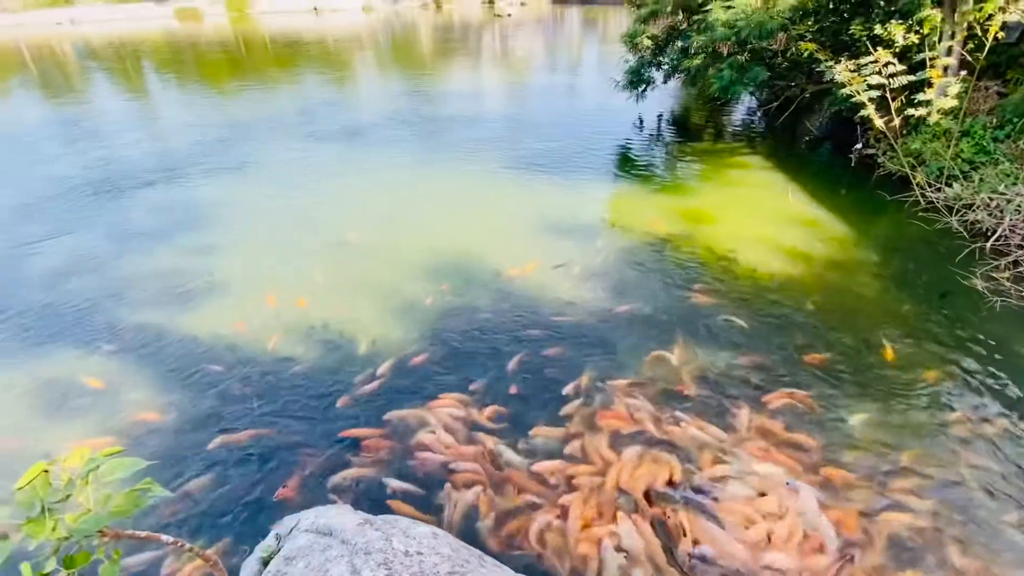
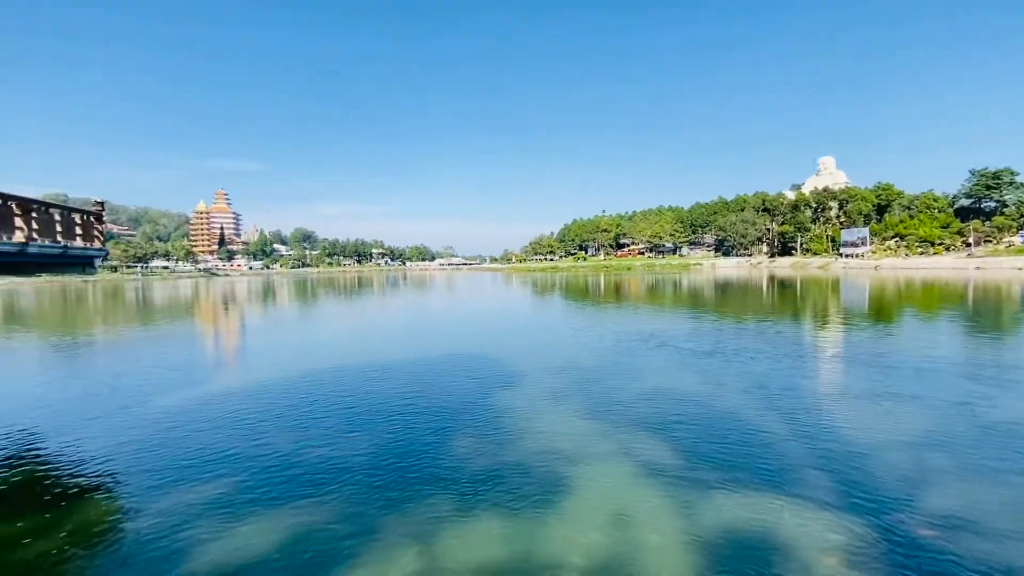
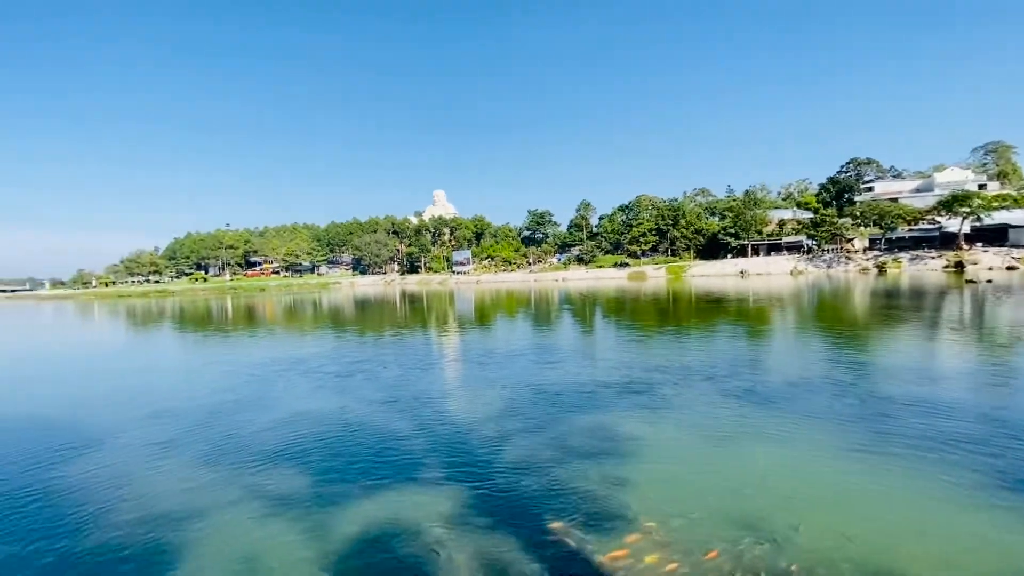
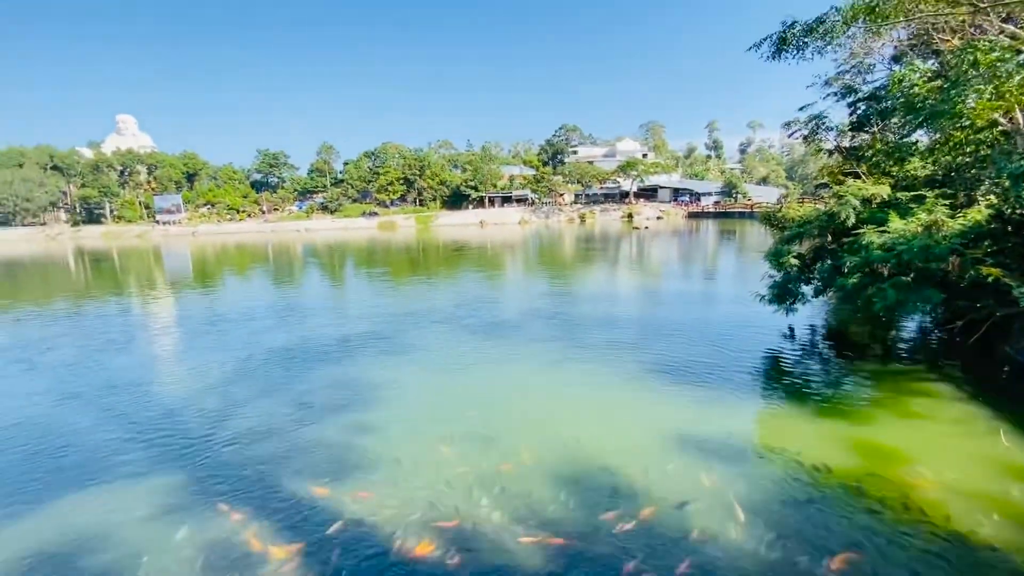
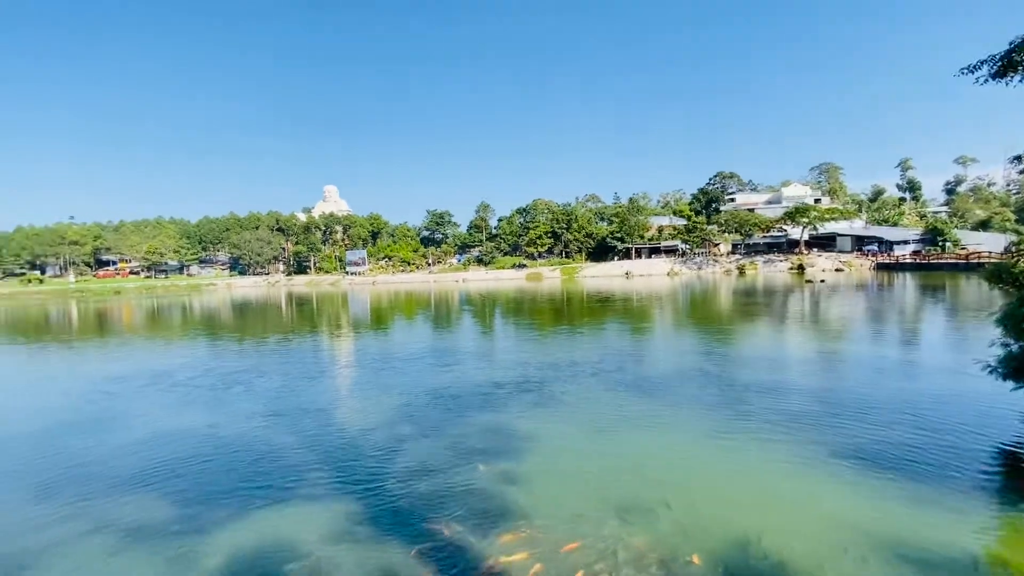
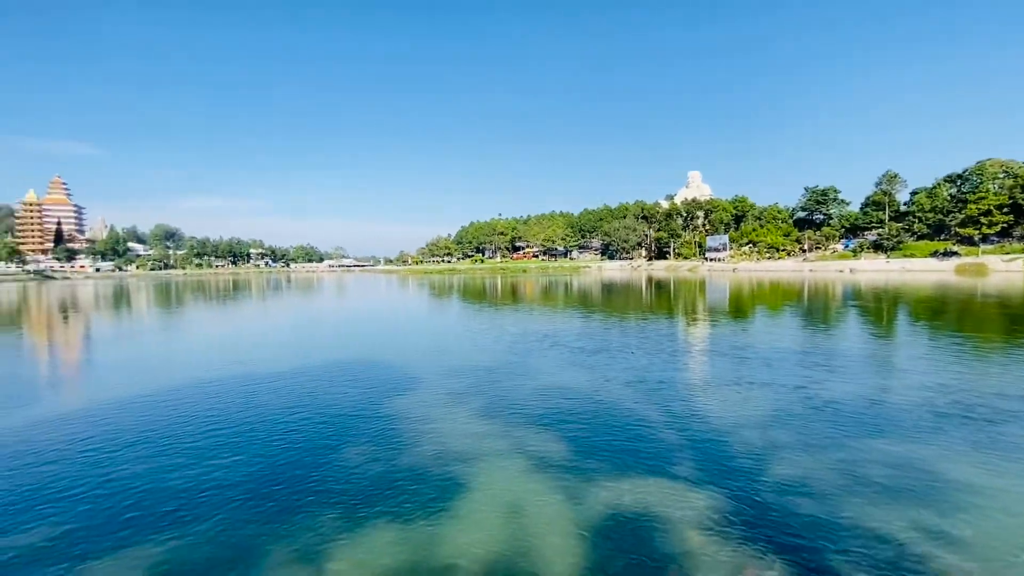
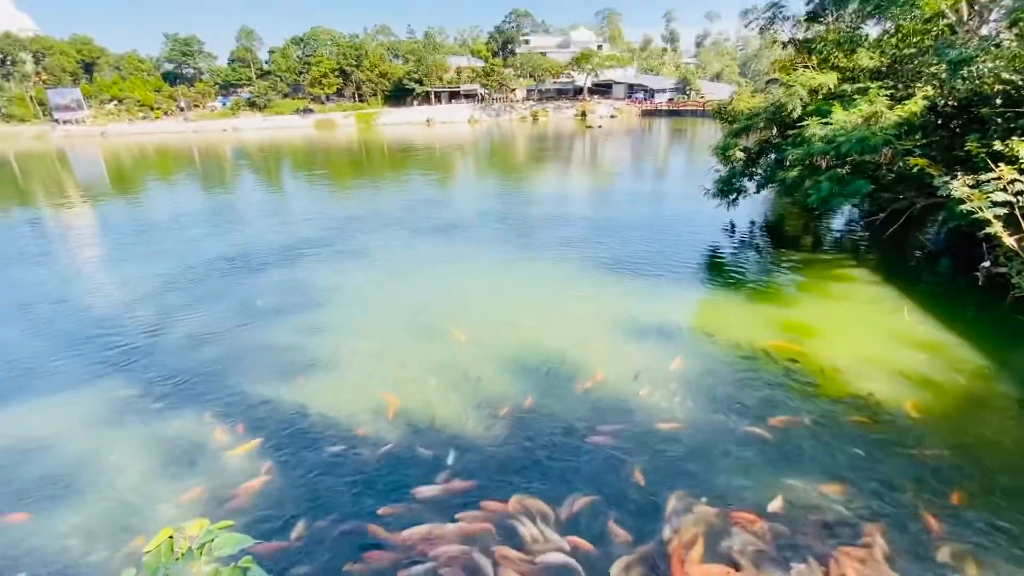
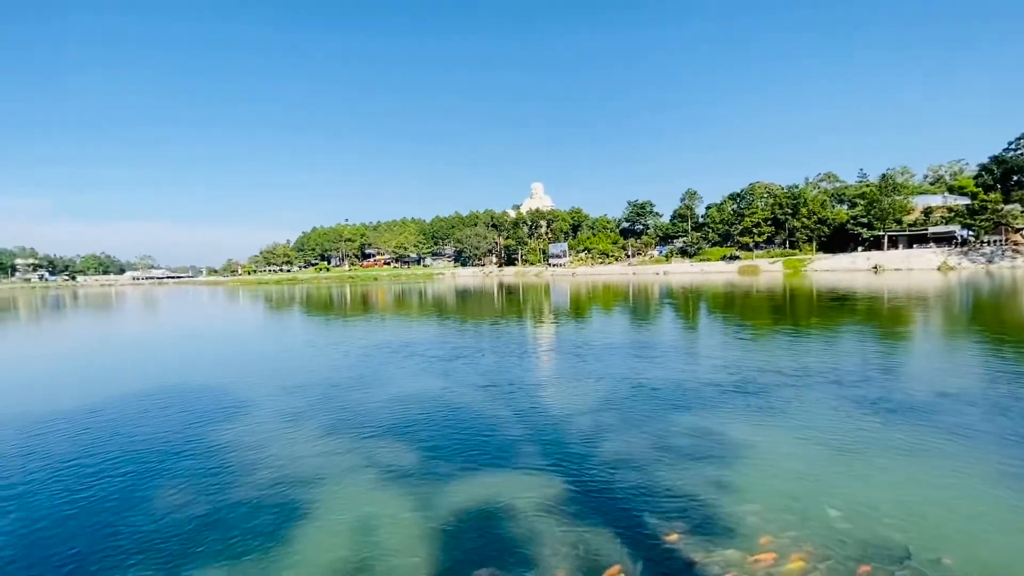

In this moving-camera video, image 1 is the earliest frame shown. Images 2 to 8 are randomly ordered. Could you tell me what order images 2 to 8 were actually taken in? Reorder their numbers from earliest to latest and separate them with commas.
7, 4, 5, 3, 8, 6, 2
